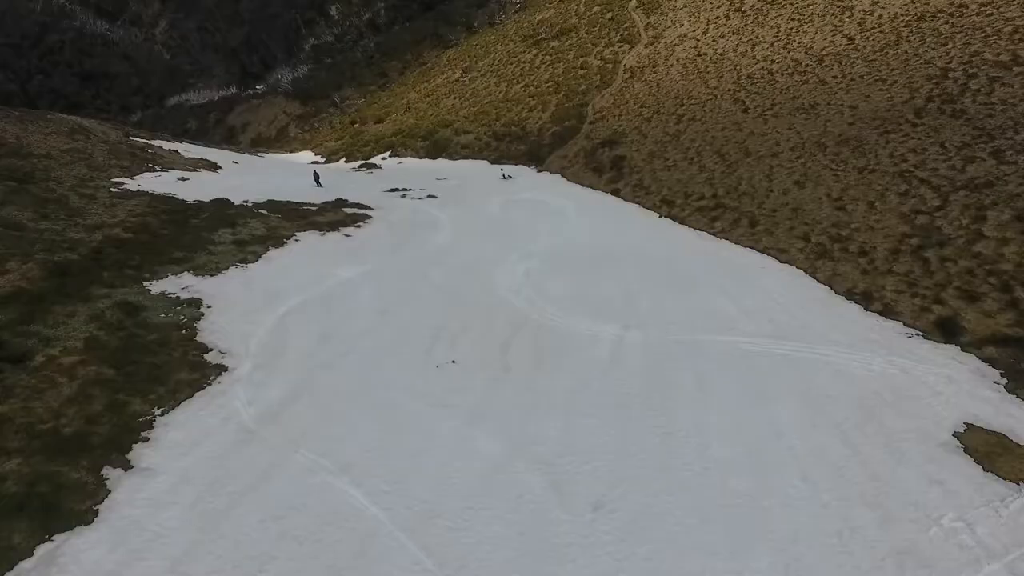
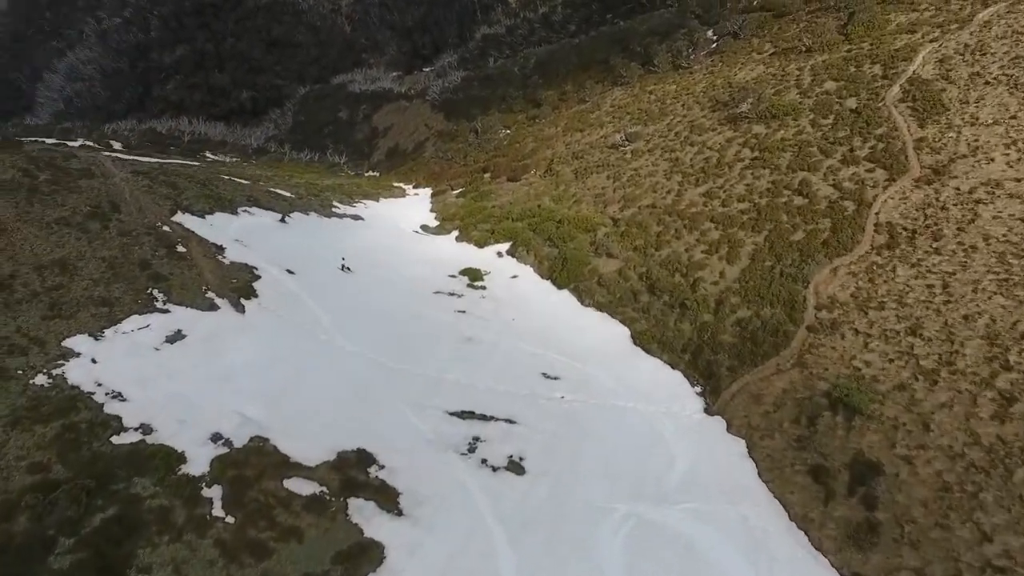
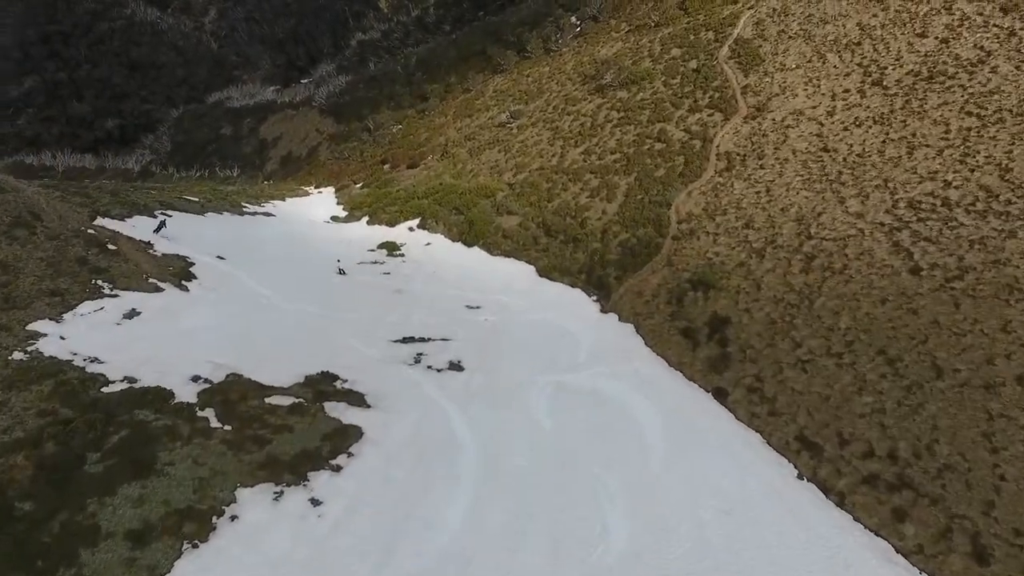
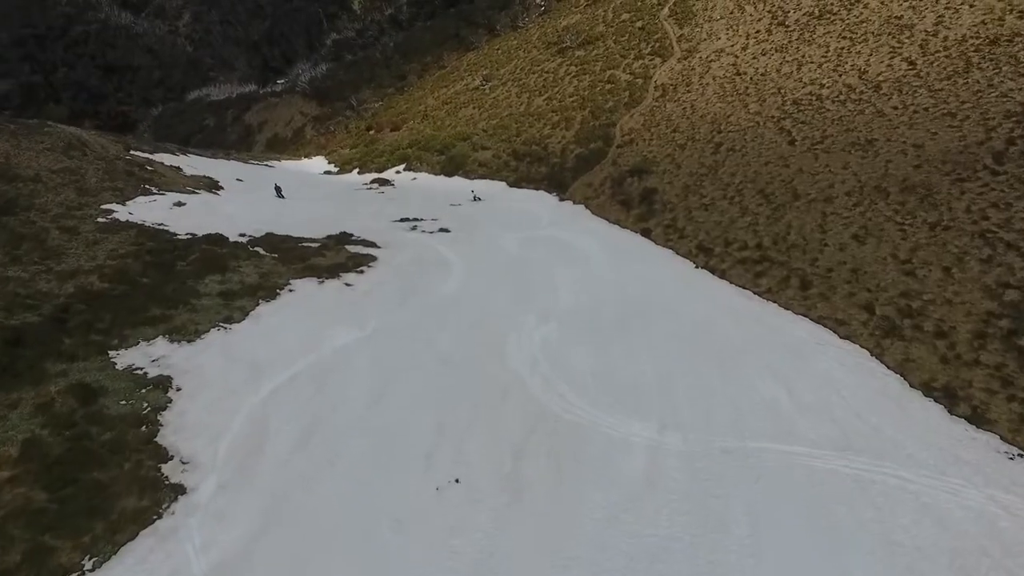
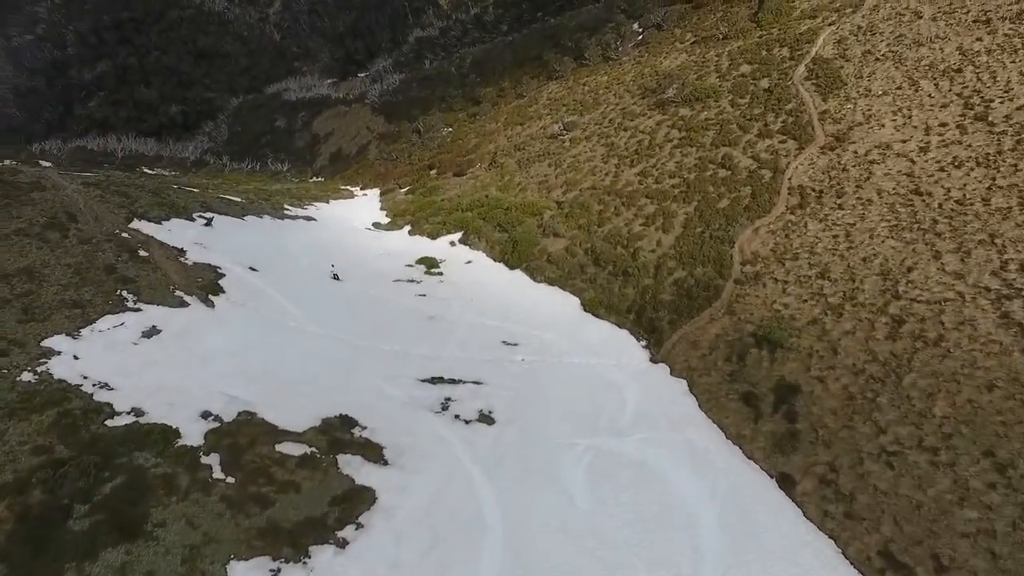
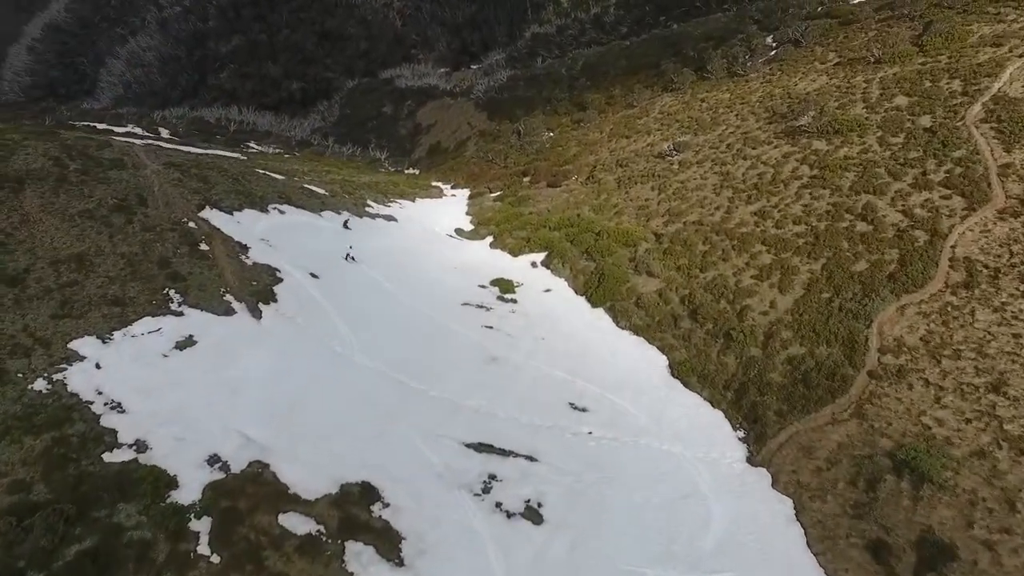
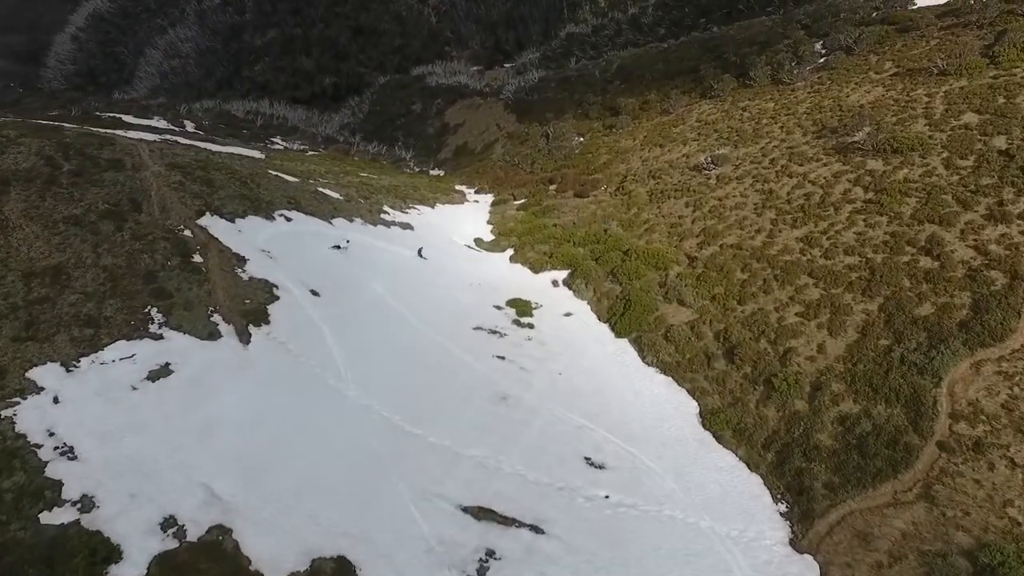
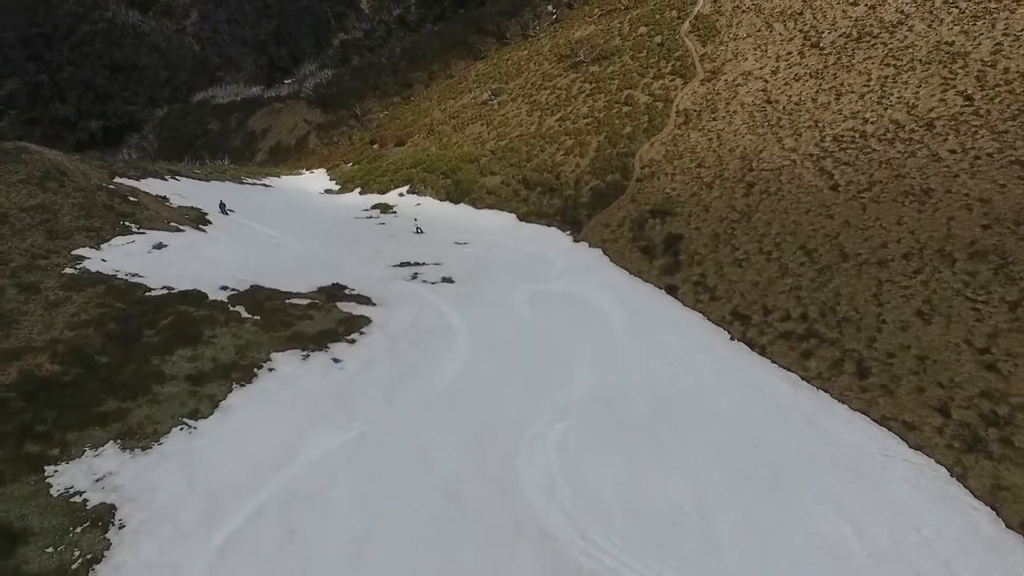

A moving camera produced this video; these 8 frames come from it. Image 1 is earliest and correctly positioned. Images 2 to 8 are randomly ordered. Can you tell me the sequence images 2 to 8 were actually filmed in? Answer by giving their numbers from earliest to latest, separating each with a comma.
4, 8, 3, 5, 2, 6, 7
